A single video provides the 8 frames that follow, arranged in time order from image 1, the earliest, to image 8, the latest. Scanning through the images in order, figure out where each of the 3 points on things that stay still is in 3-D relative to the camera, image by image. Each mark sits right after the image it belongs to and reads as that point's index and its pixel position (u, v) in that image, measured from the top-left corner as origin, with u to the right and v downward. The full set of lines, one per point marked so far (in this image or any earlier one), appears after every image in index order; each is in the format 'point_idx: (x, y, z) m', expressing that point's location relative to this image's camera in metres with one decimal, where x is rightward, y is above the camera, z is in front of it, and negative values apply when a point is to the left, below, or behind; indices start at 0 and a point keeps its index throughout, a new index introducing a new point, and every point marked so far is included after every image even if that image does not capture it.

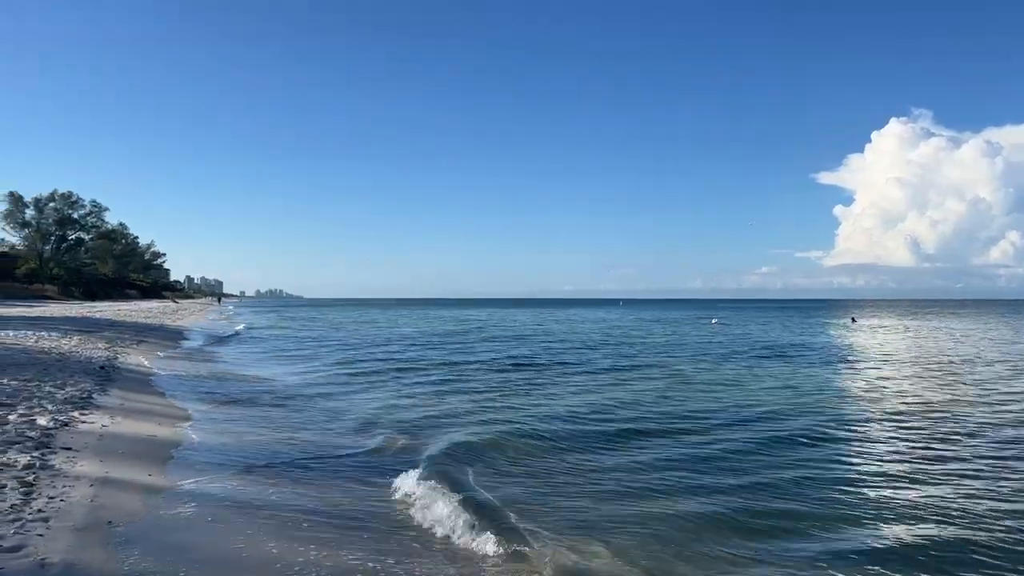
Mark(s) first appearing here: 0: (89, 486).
0: (-4.0, -1.9, +6.1) m
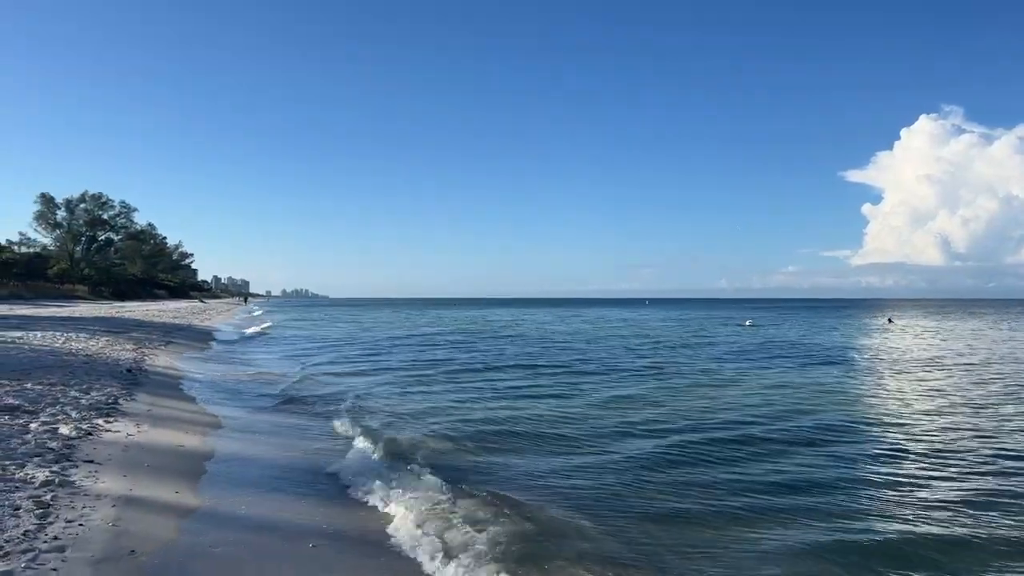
0: (-3.5, -1.9, +5.6) m
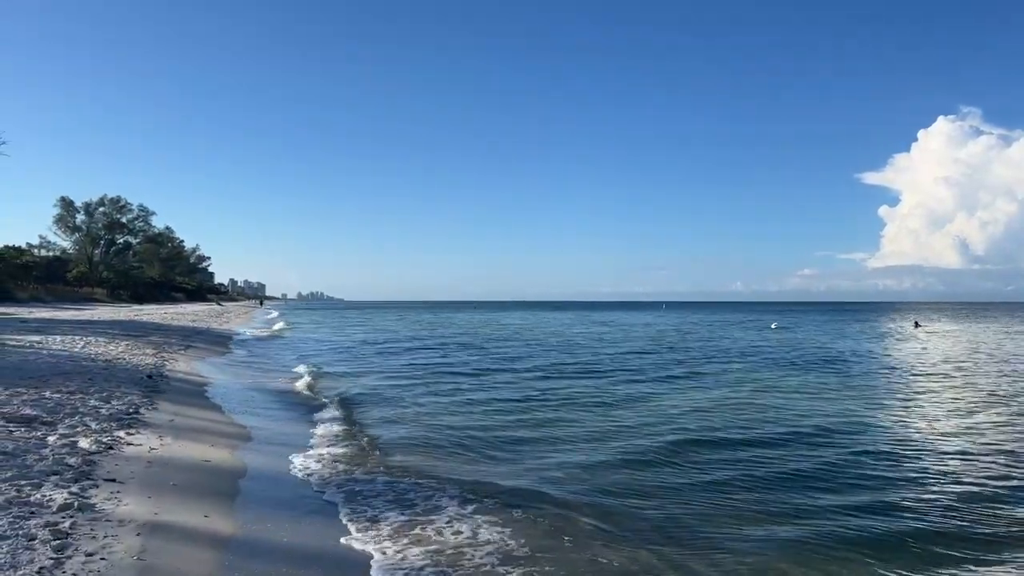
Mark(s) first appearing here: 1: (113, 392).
0: (-2.9, -1.9, +5.0) m
1: (-6.9, -1.8, +11.0) m
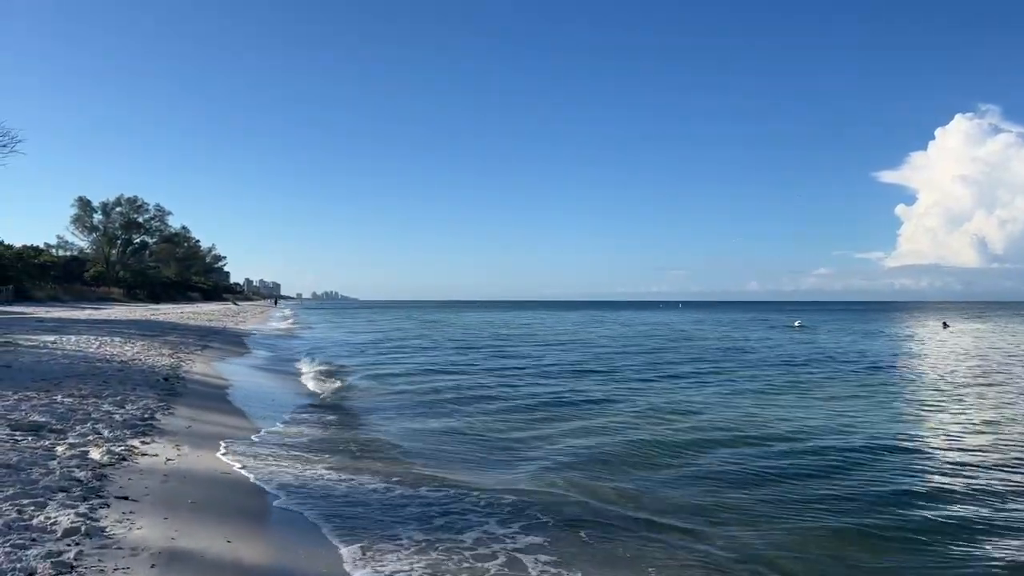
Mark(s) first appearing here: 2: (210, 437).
0: (-2.5, -1.9, +4.4) m
1: (-6.3, -1.8, +10.5) m
2: (-4.0, -2.0, +8.6) m
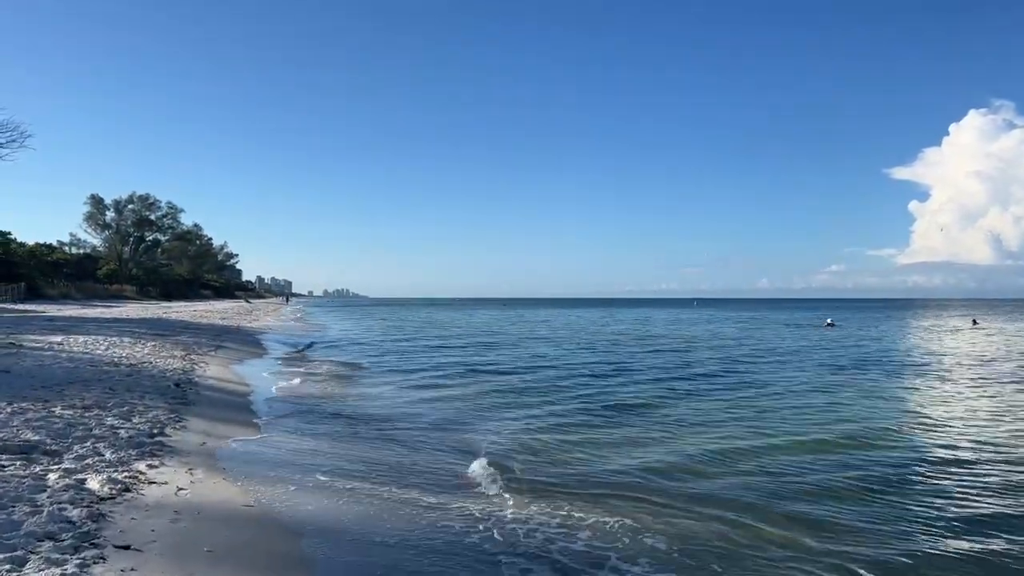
0: (-1.8, -1.9, +3.3) m
1: (-5.5, -1.7, +9.4) m
2: (-3.3, -2.0, +7.6) m
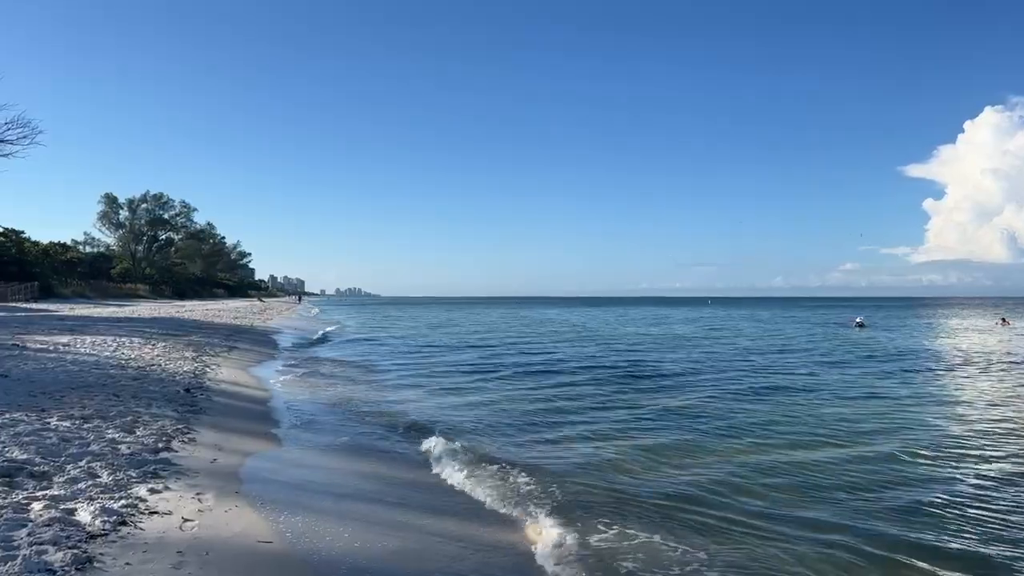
0: (-1.3, -1.9, +2.3) m
1: (-5.0, -1.7, +8.6) m
2: (-2.8, -1.9, +6.7) m
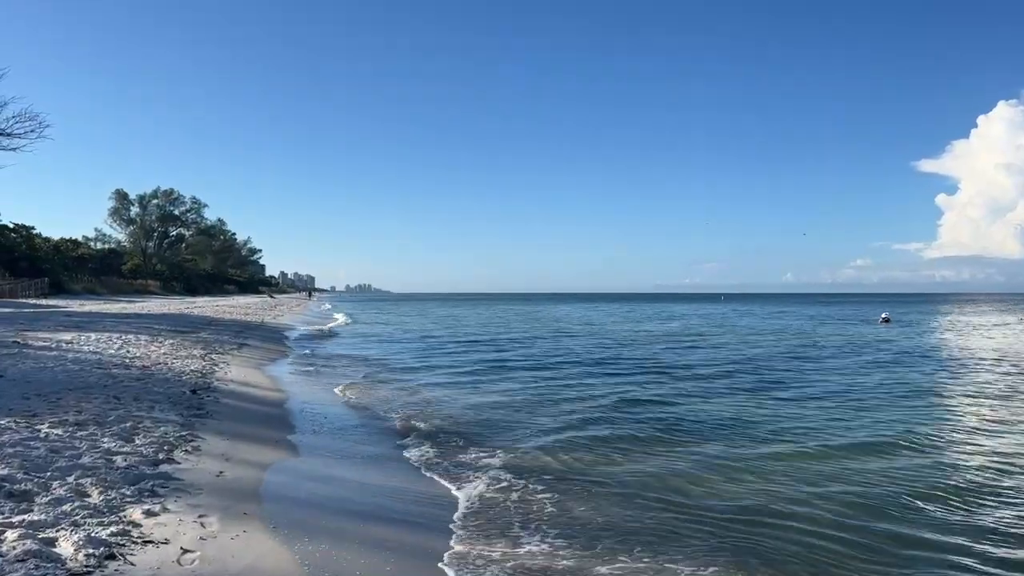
0: (-1.0, -1.8, +1.6) m
1: (-4.5, -1.6, +7.8) m
2: (-2.4, -1.9, +5.9) m
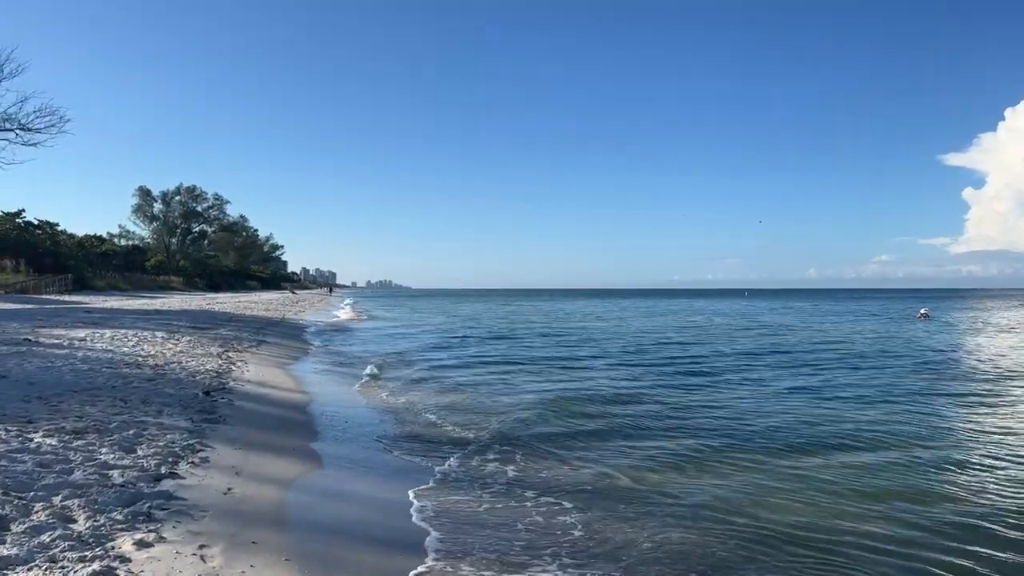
0: (-0.7, -1.8, +0.8) m
1: (-4.1, -1.5, +7.2) m
2: (-2.0, -1.8, +5.2) m
